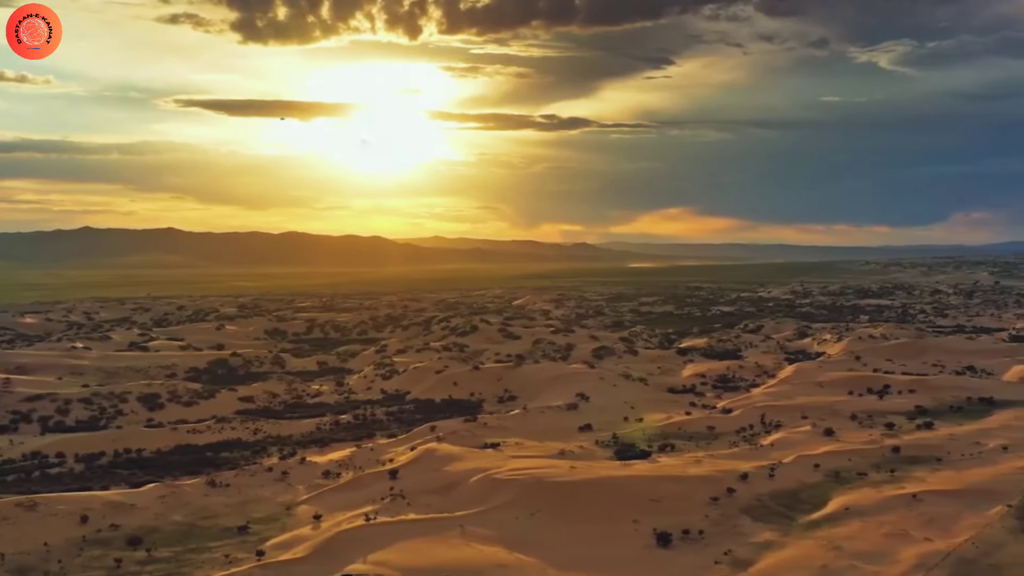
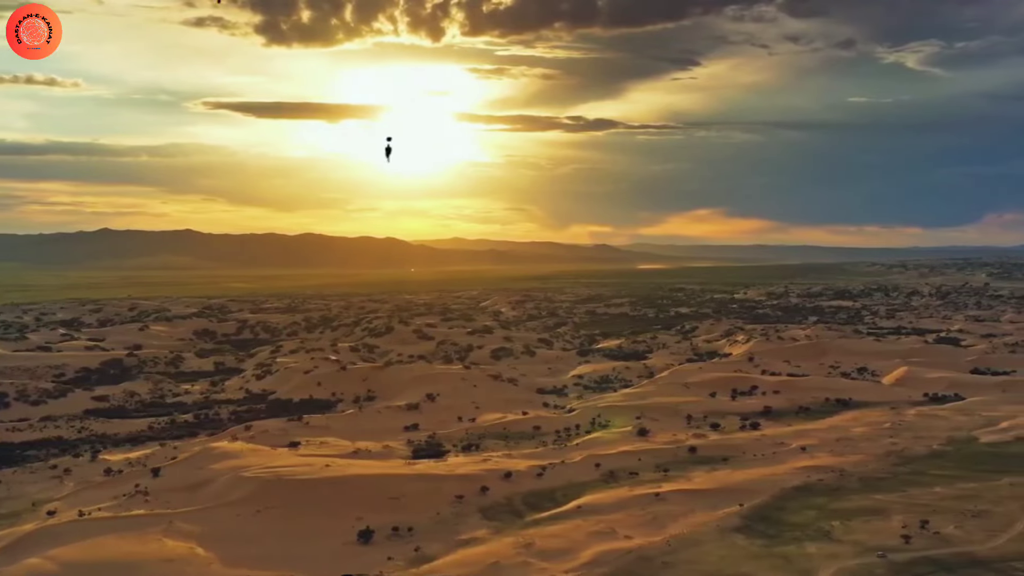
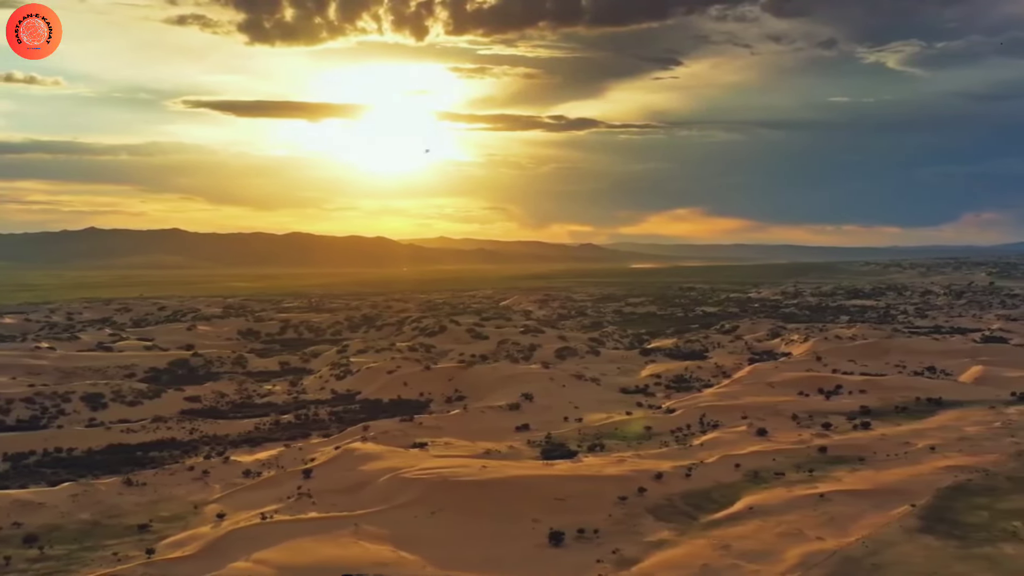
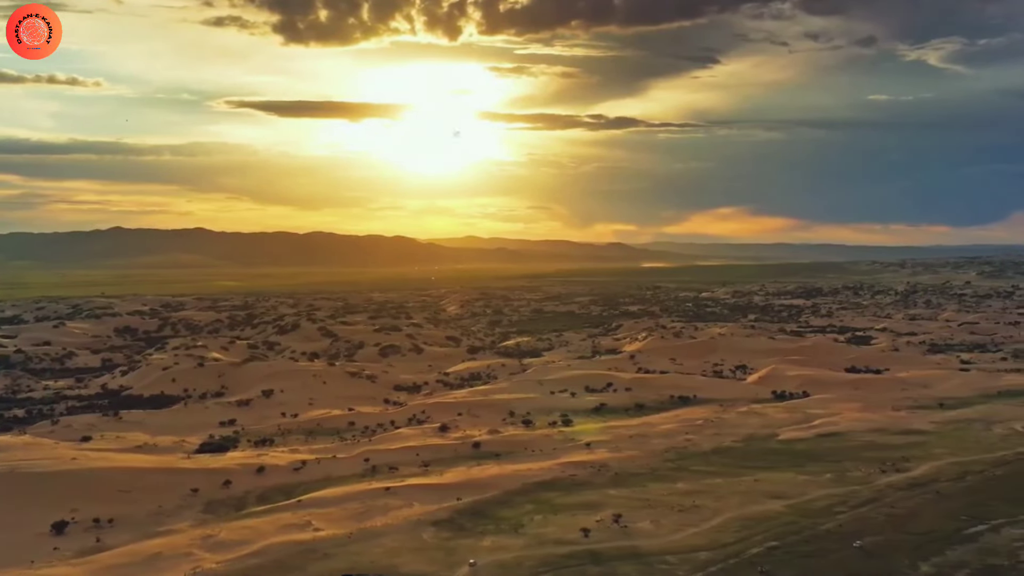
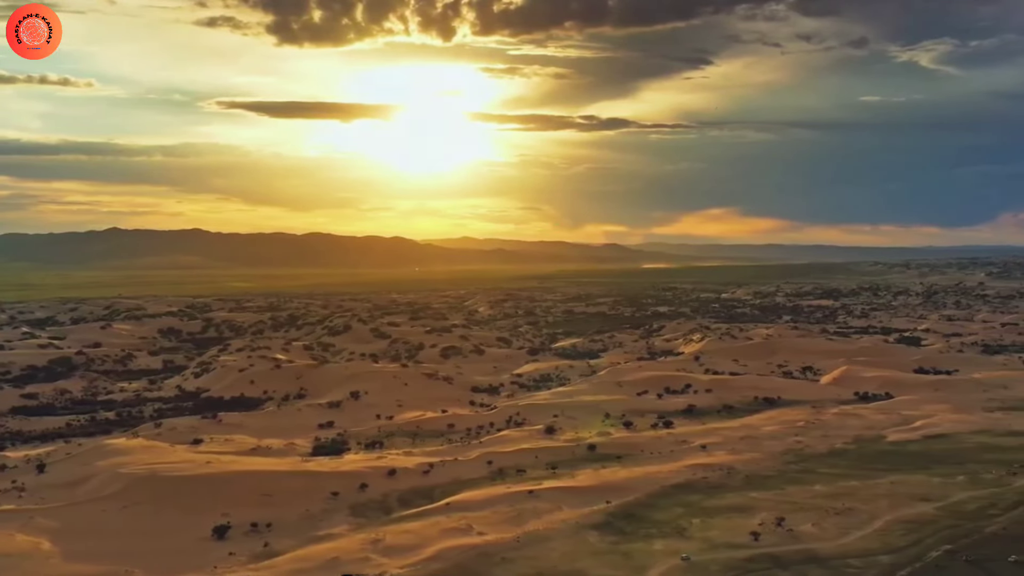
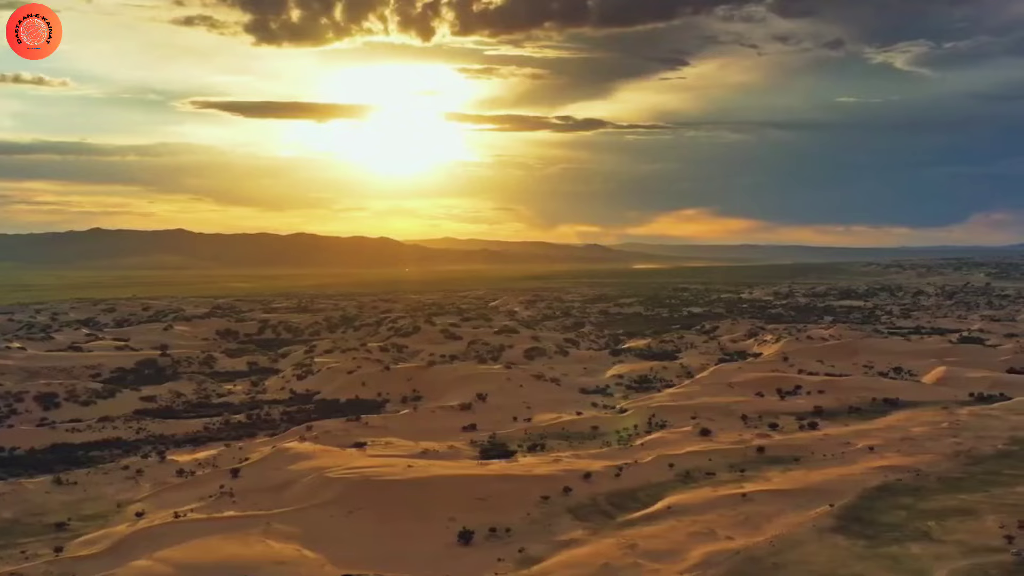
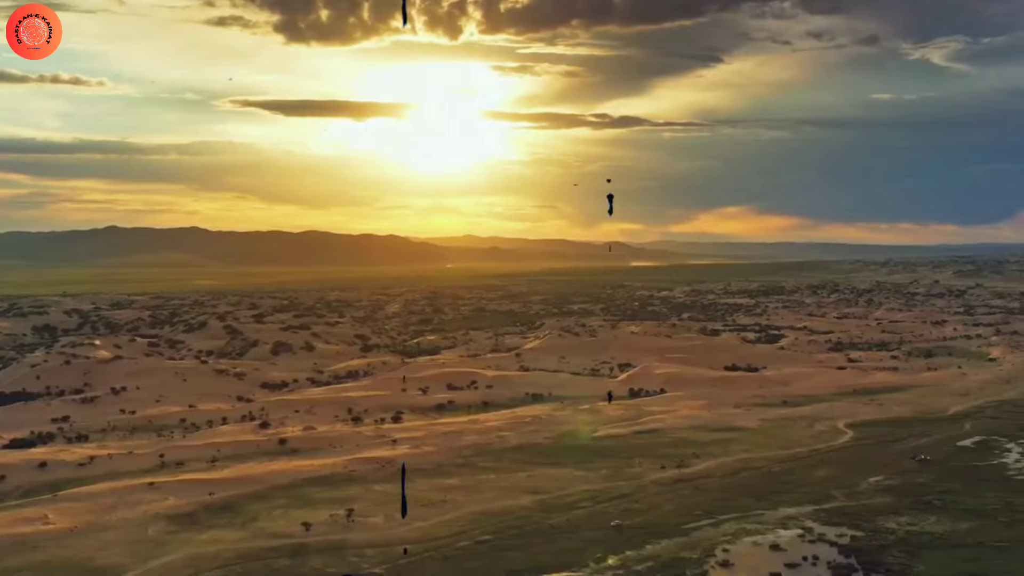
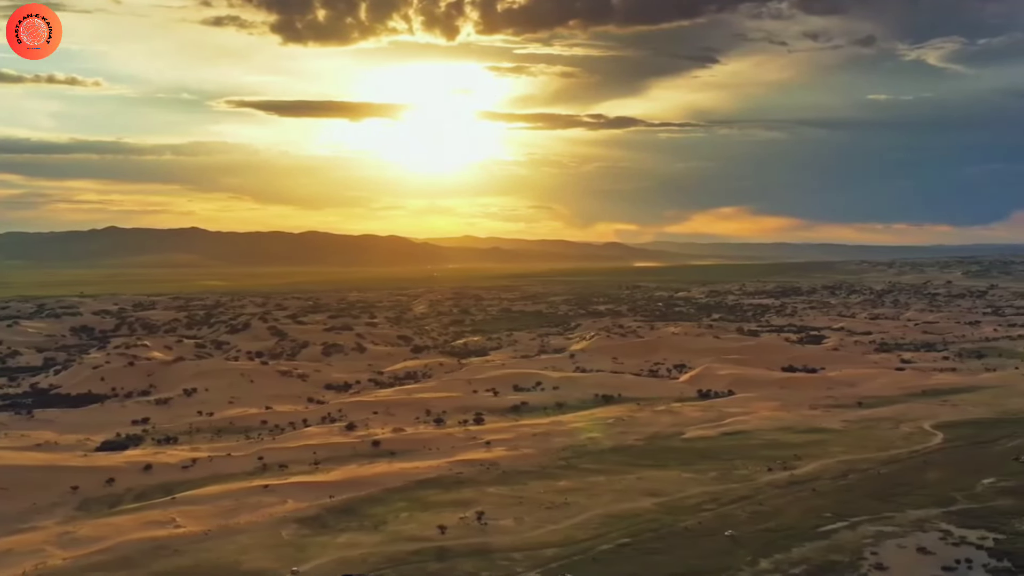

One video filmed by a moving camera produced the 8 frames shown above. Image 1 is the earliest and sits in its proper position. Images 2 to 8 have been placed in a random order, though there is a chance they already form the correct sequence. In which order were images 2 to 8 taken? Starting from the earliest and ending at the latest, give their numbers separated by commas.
3, 6, 2, 5, 4, 8, 7
